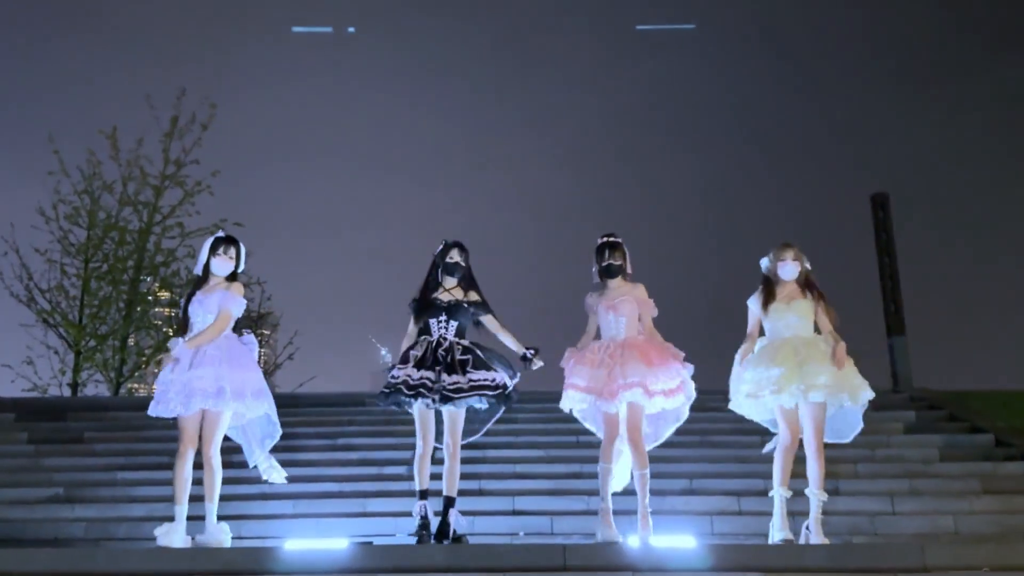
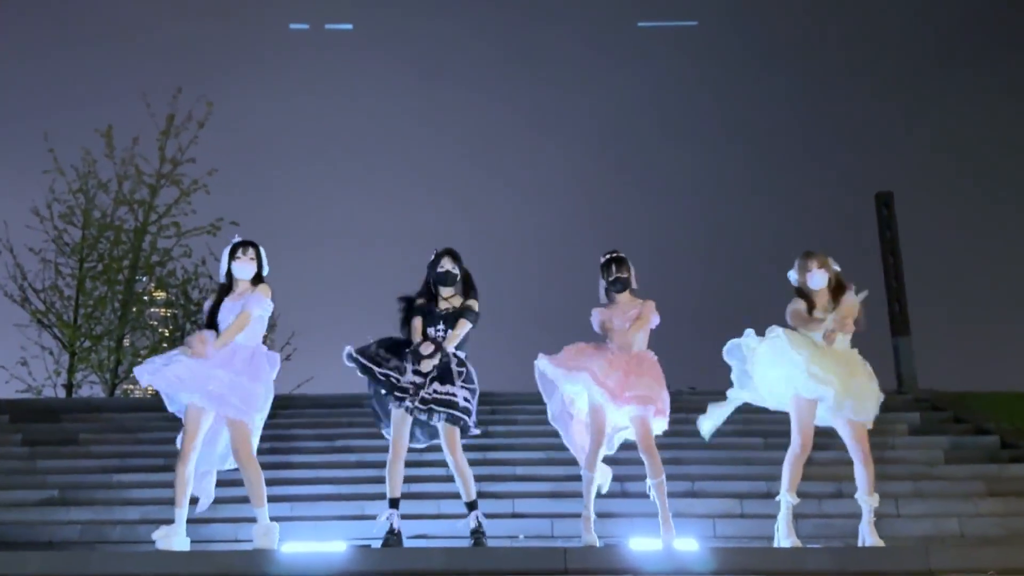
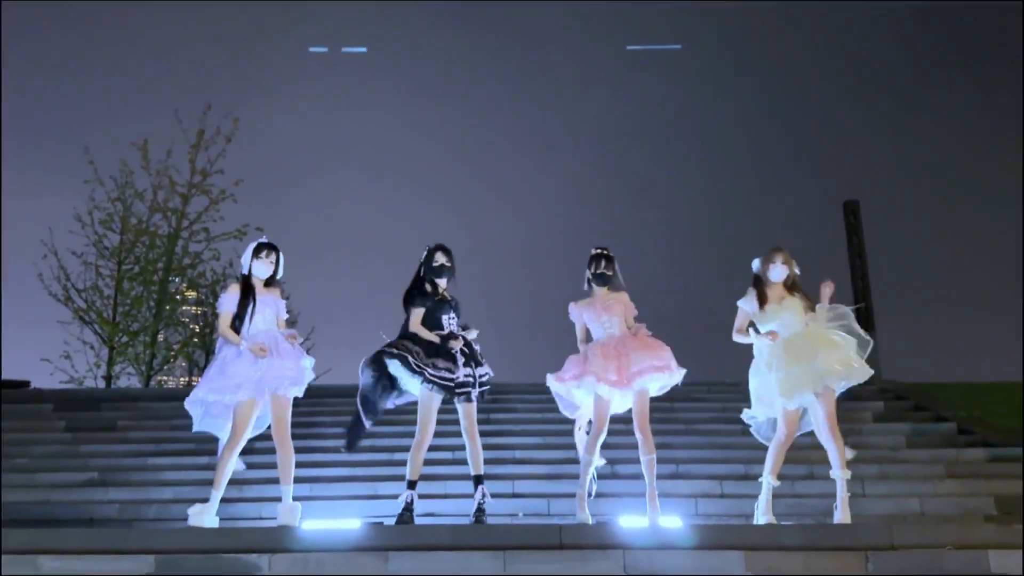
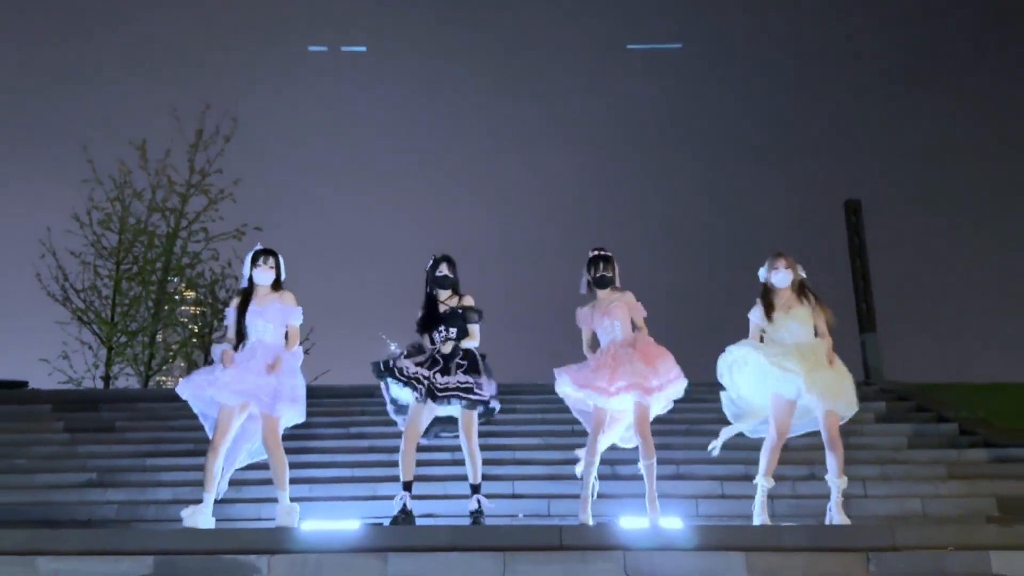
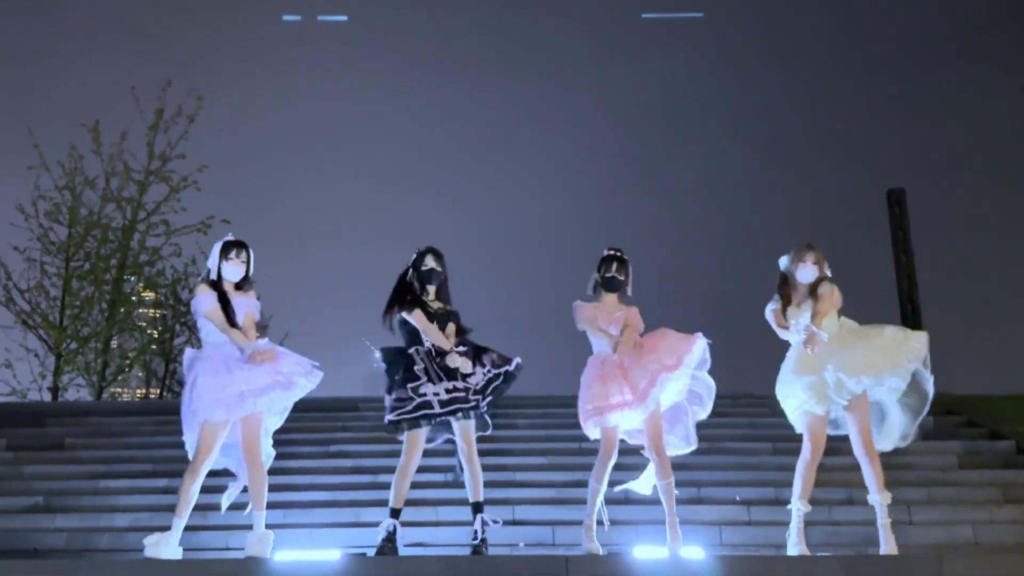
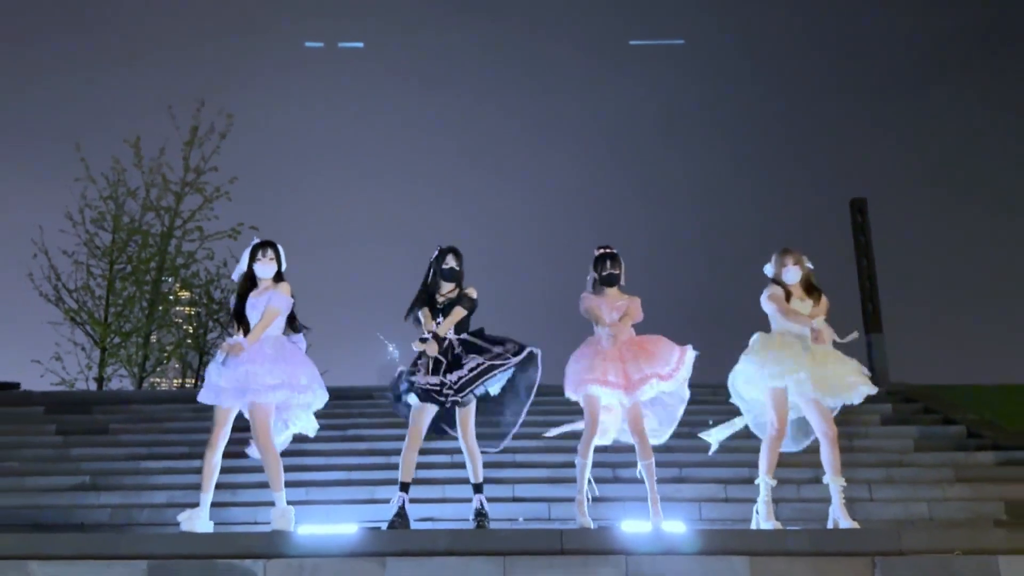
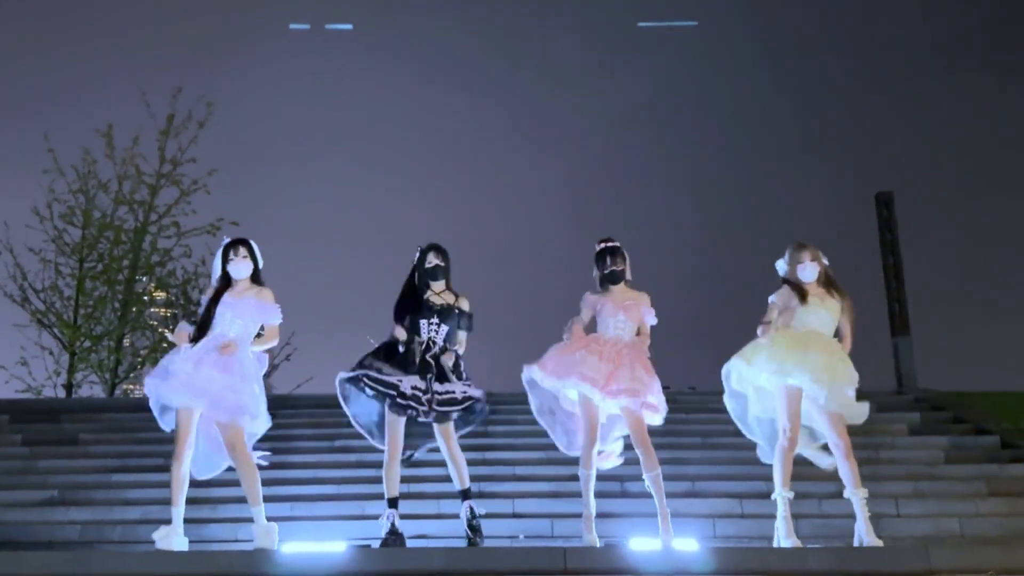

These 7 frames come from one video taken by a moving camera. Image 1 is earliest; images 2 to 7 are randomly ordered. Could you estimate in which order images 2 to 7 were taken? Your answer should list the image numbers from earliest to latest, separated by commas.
4, 7, 3, 2, 6, 5
